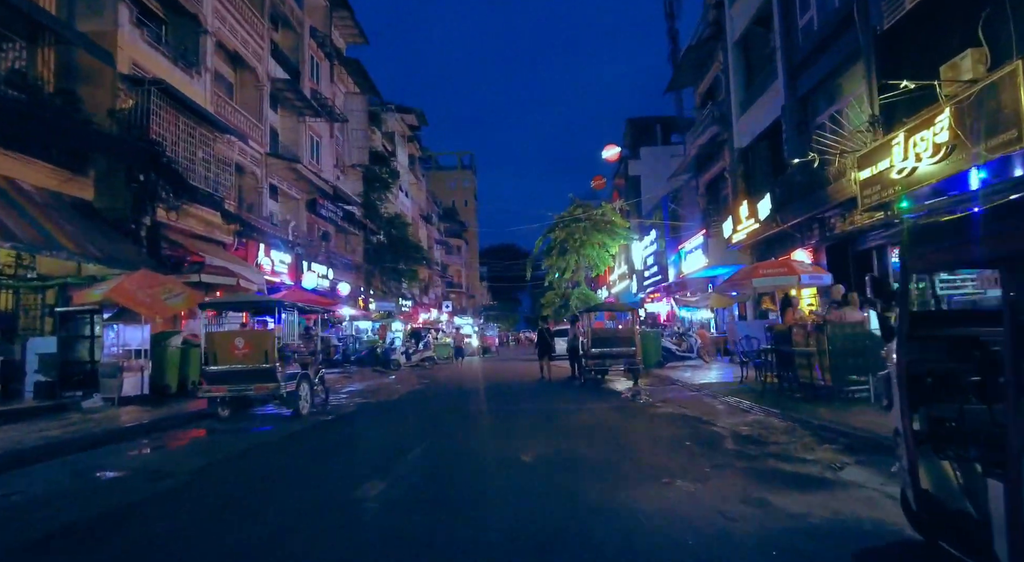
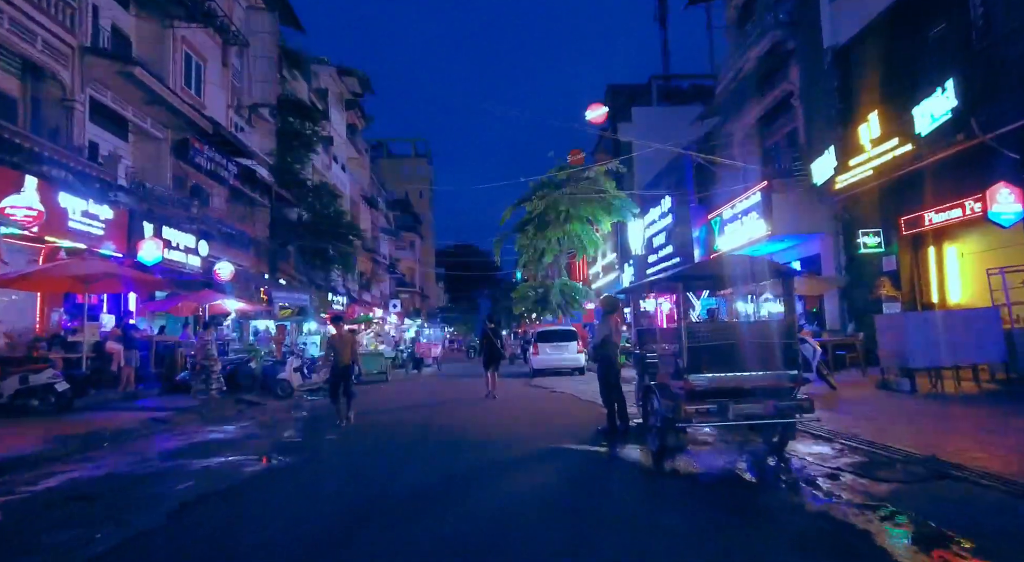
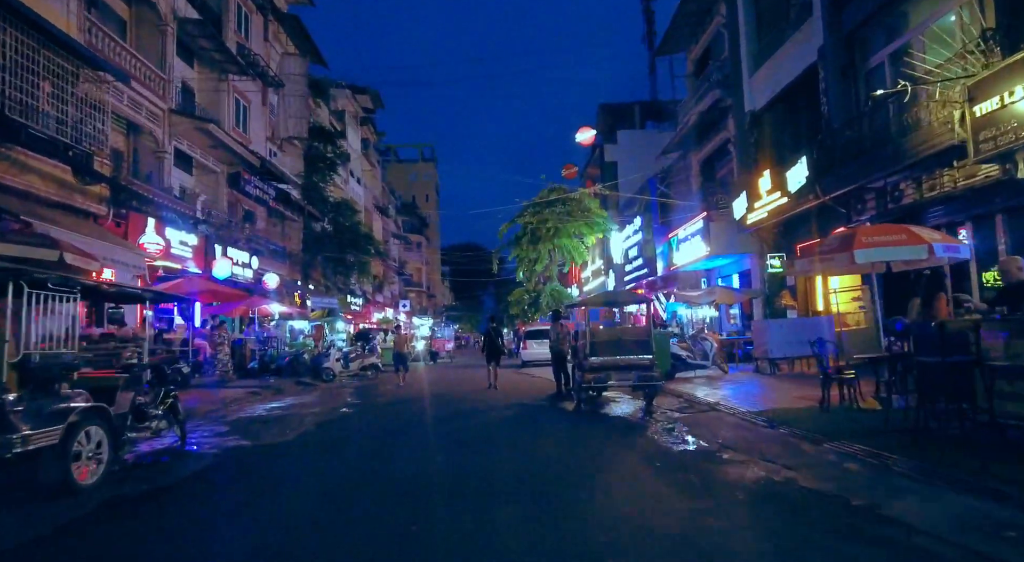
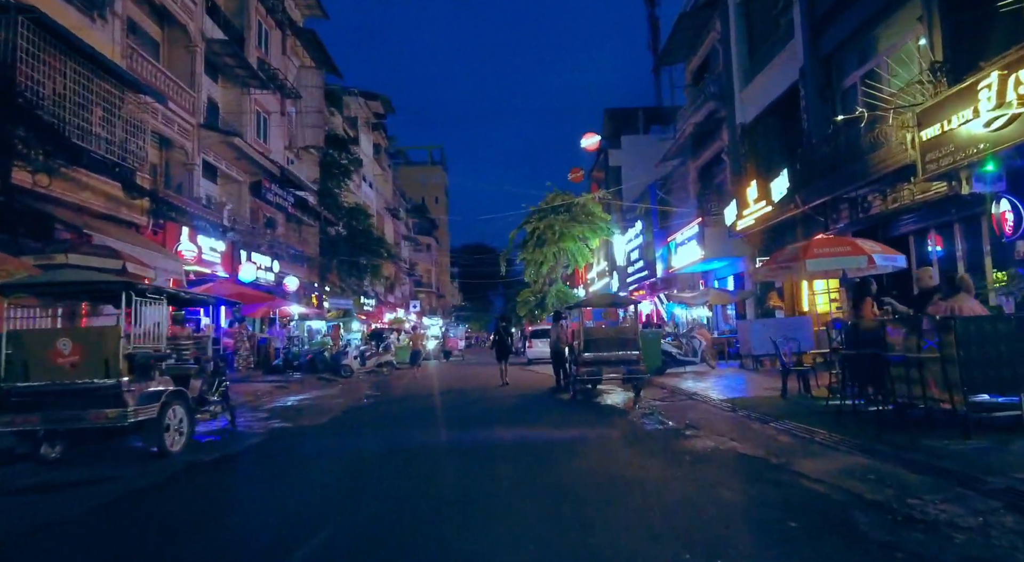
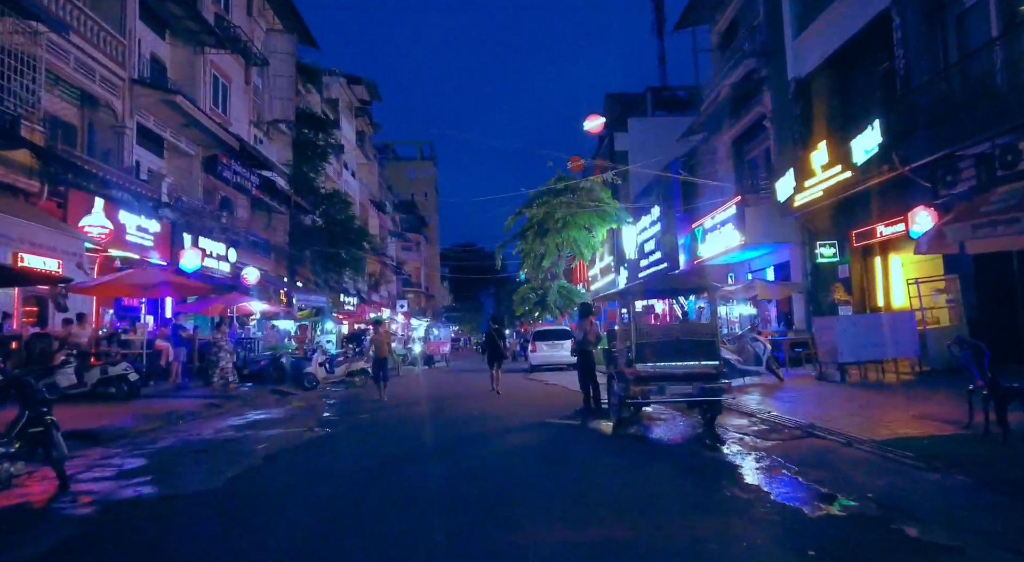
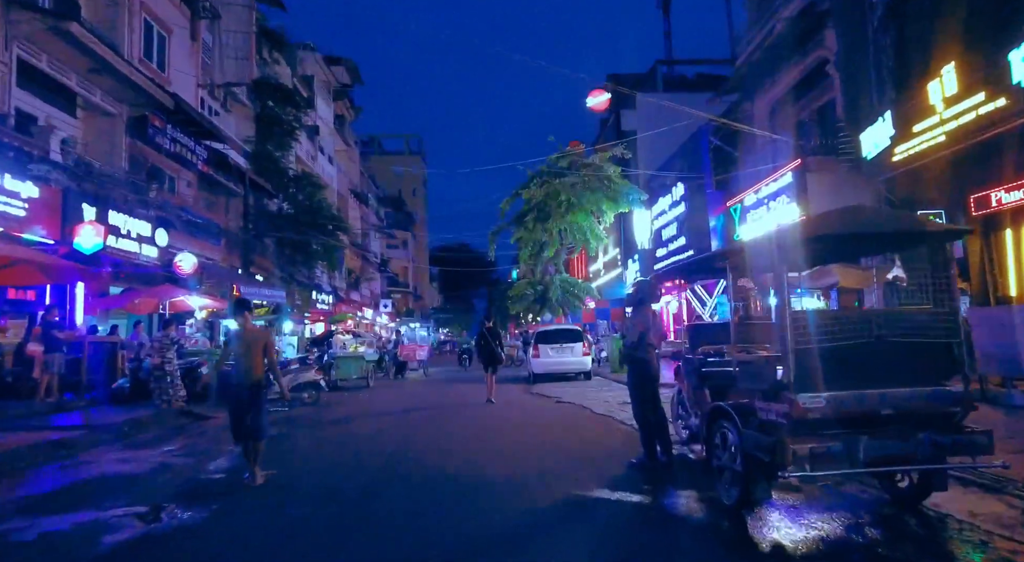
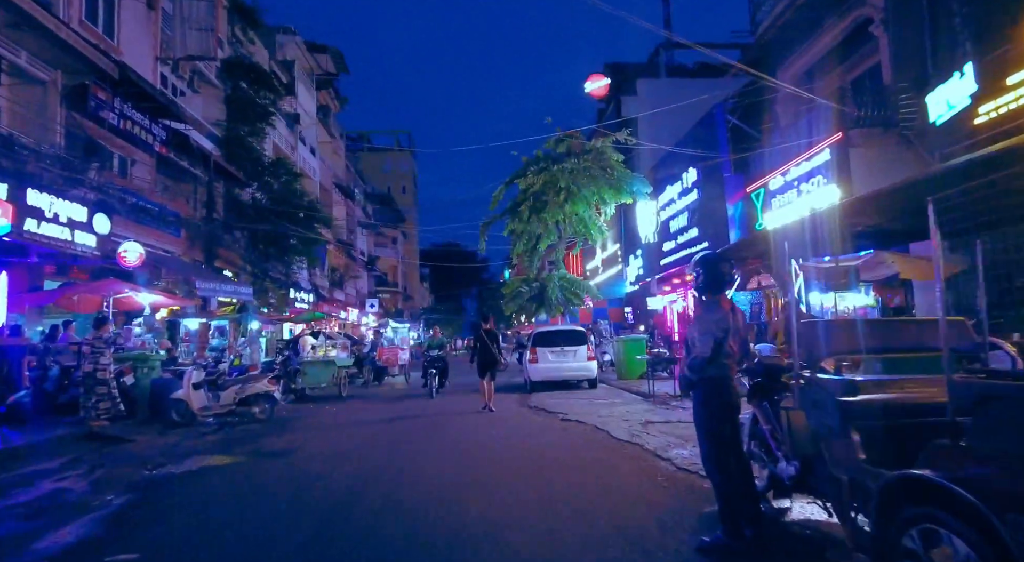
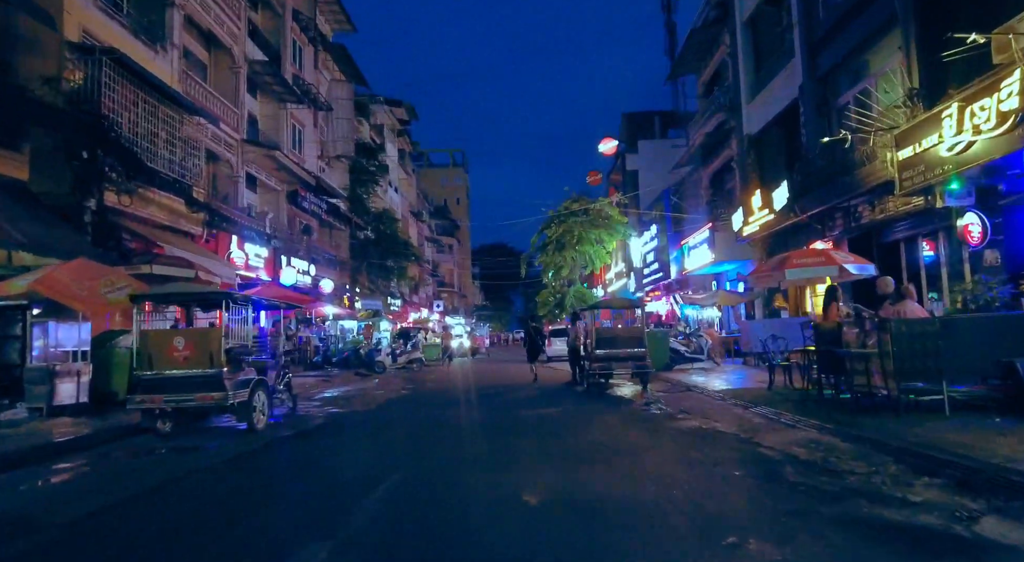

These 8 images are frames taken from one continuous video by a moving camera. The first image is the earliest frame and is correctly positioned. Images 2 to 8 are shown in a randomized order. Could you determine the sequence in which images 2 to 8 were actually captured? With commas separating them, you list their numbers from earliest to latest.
8, 4, 3, 5, 2, 6, 7
